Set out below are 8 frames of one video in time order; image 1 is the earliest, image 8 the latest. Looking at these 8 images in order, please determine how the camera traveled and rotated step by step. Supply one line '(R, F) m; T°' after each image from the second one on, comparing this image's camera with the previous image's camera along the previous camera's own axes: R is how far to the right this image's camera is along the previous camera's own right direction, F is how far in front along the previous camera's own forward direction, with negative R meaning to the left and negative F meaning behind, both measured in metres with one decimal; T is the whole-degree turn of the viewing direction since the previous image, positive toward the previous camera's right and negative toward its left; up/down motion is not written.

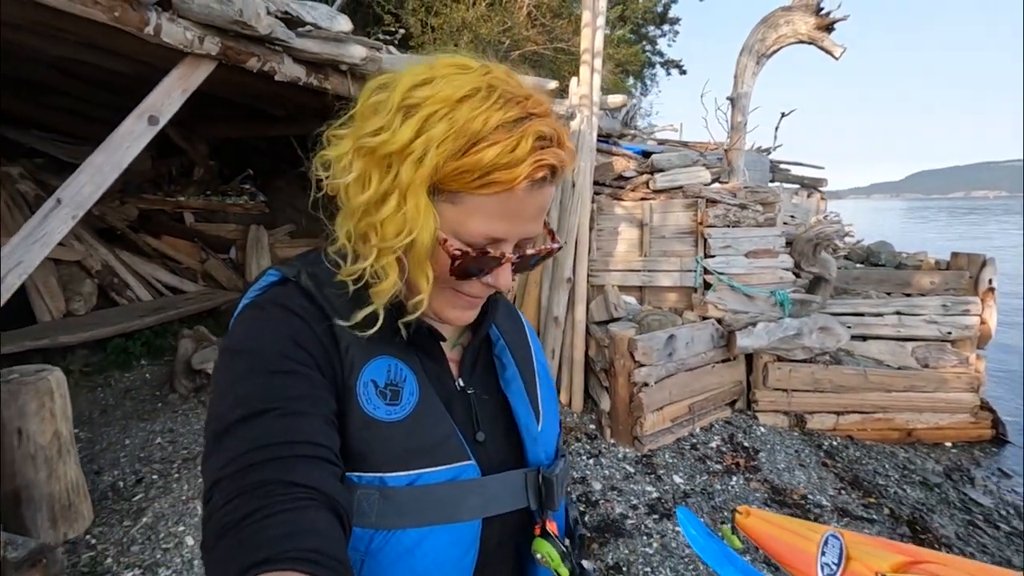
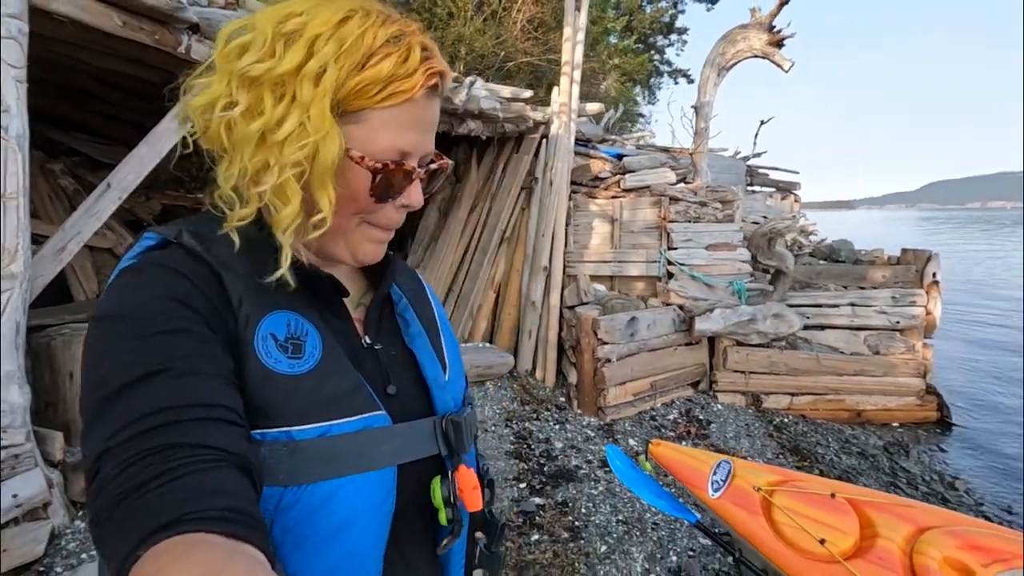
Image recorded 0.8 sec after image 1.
(+0.3, -0.6) m; -1°
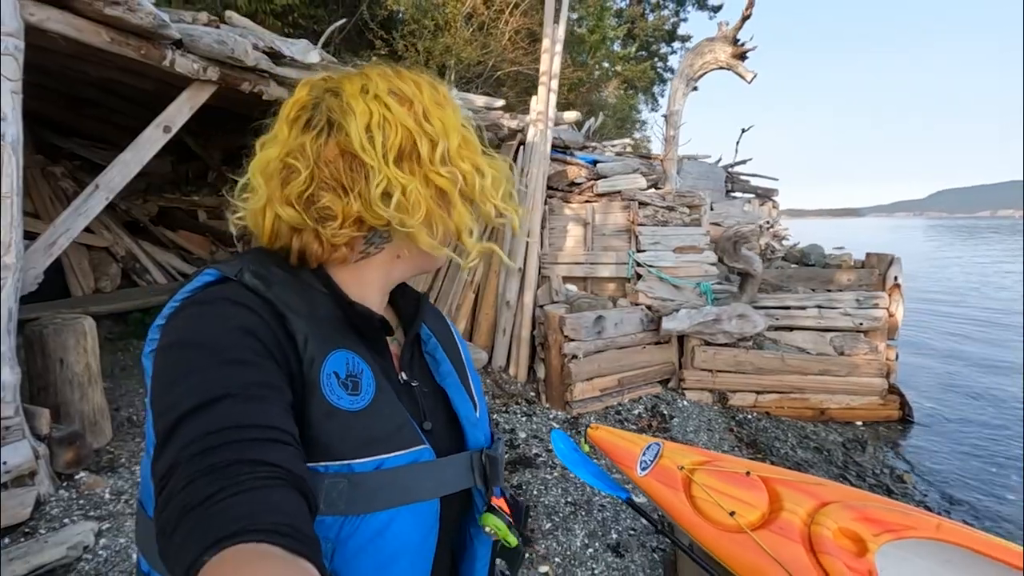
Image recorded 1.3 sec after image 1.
(+0.4, -0.3) m; -1°
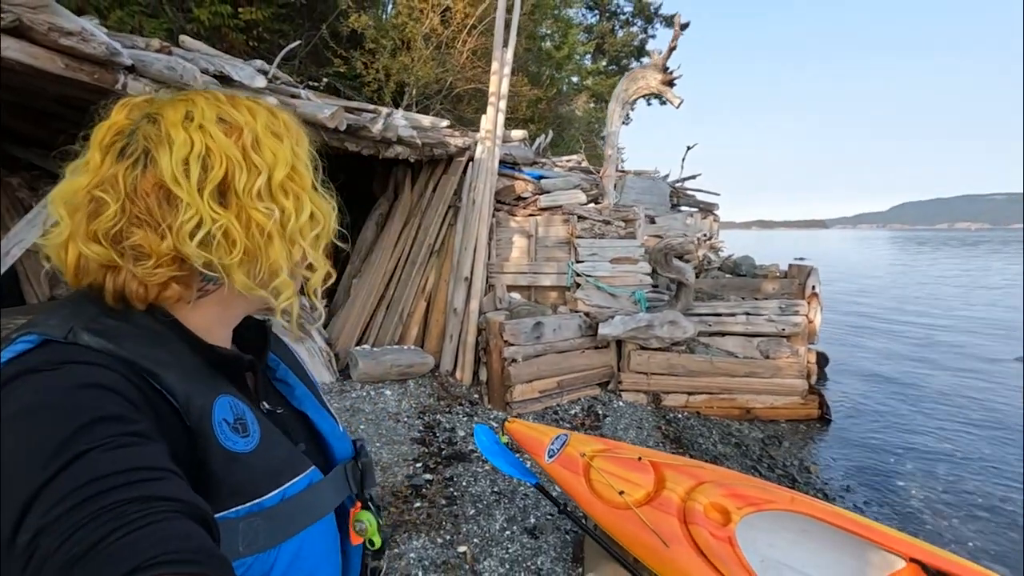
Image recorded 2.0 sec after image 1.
(+0.4, -0.4) m; +3°
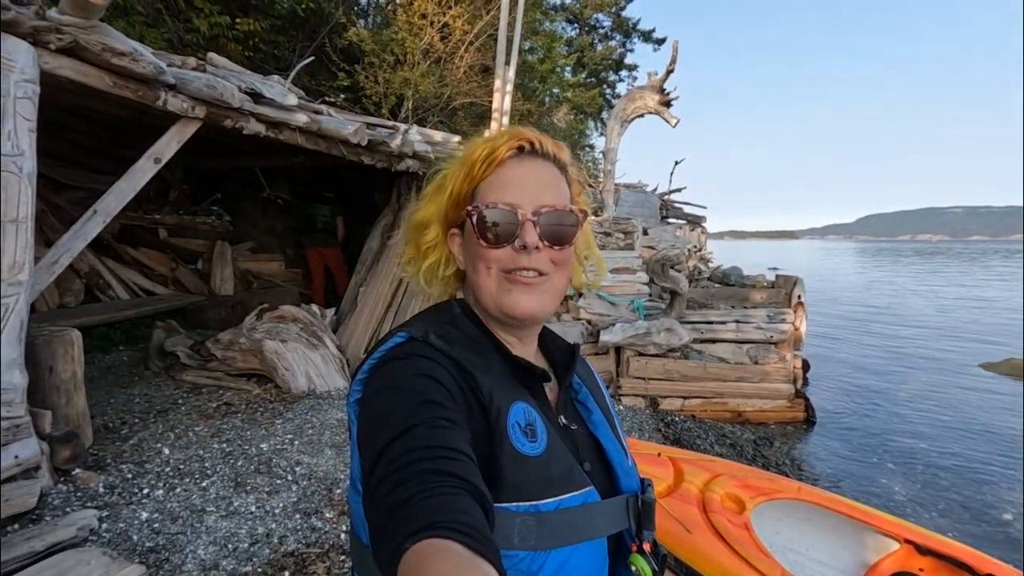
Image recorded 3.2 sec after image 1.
(-0.4, -0.3) m; +2°
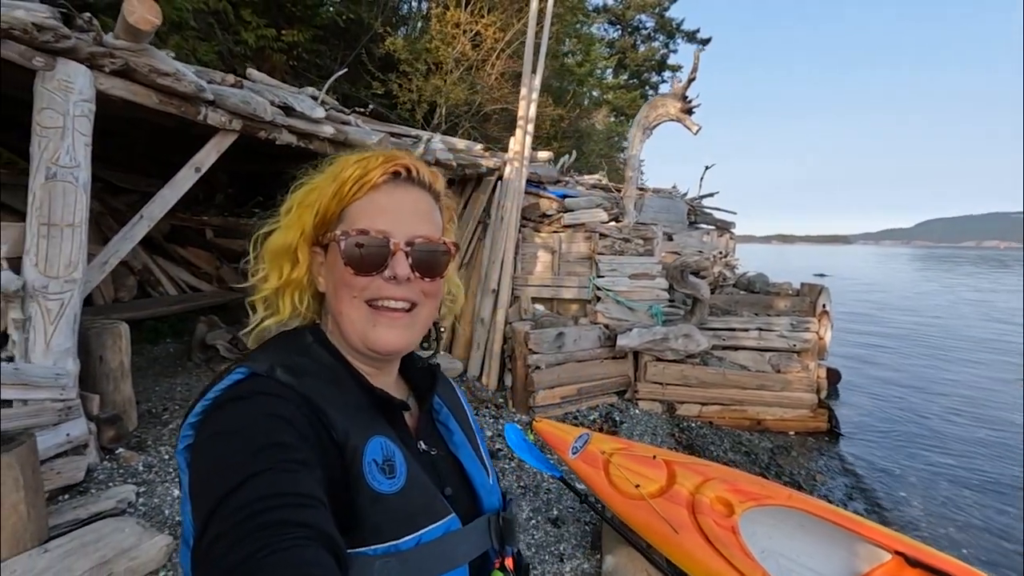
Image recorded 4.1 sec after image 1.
(+0.3, -0.2) m; -4°
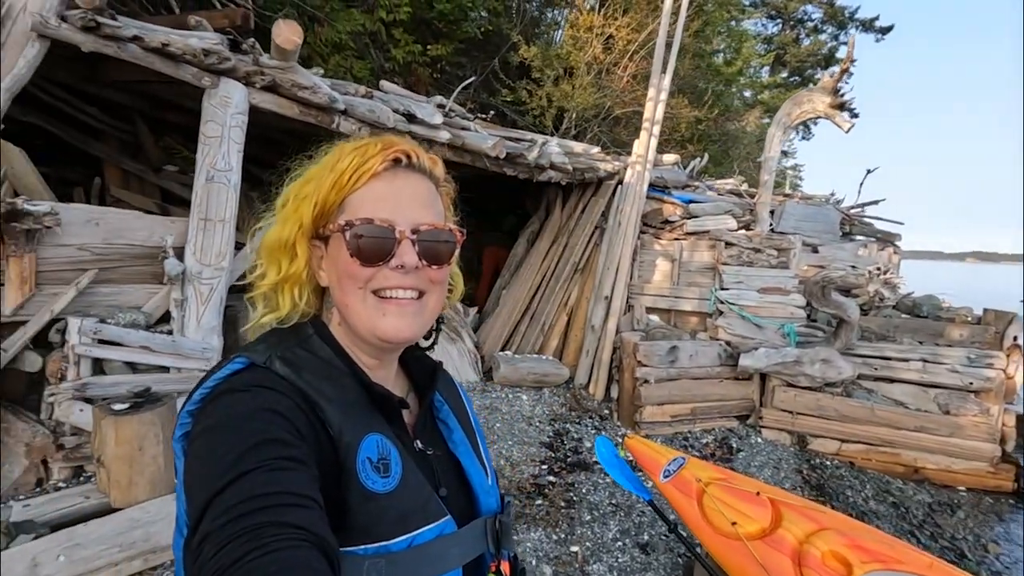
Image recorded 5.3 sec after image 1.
(+0.3, +0.1) m; -14°
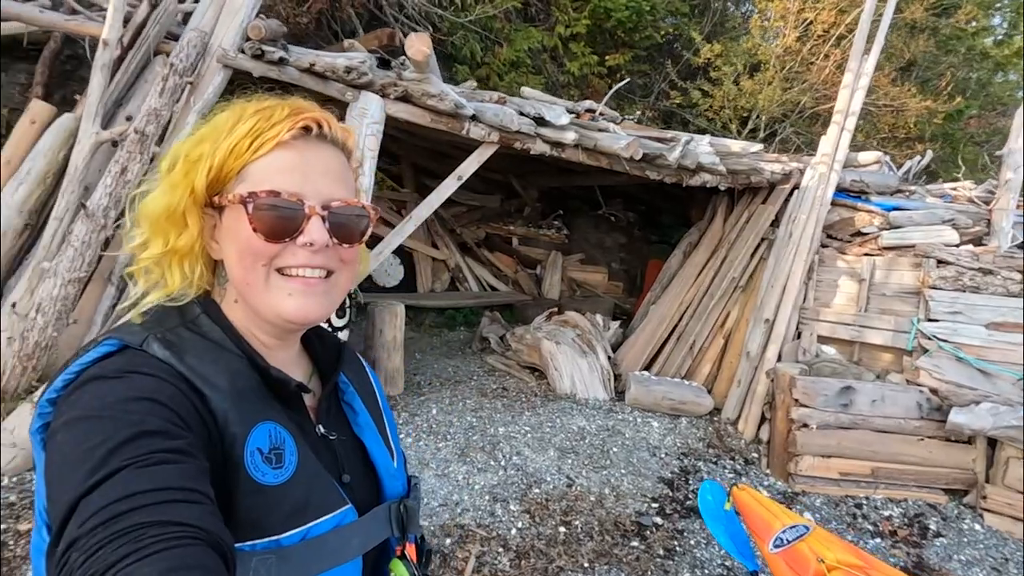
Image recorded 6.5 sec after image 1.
(+0.7, +0.4) m; -21°
